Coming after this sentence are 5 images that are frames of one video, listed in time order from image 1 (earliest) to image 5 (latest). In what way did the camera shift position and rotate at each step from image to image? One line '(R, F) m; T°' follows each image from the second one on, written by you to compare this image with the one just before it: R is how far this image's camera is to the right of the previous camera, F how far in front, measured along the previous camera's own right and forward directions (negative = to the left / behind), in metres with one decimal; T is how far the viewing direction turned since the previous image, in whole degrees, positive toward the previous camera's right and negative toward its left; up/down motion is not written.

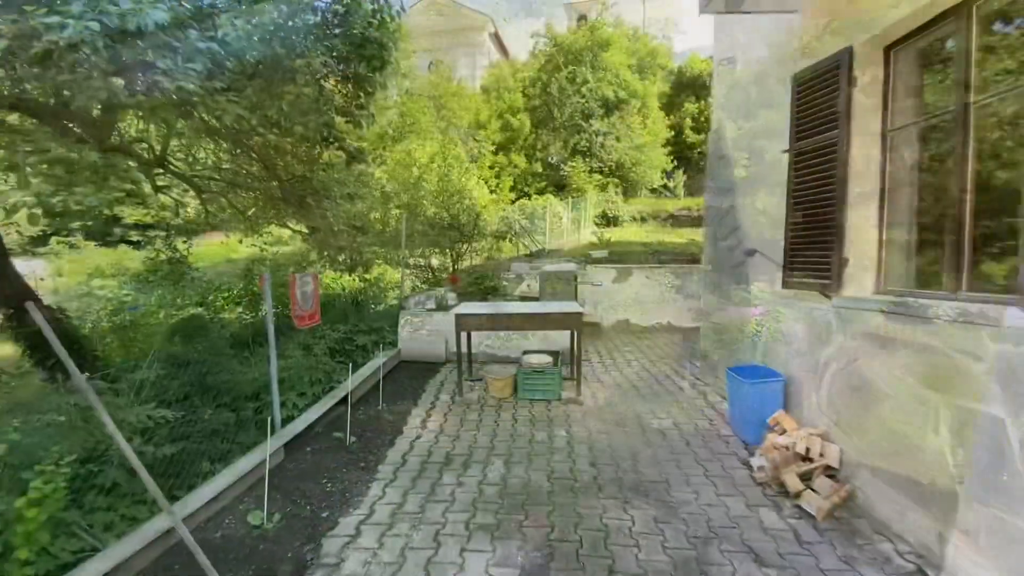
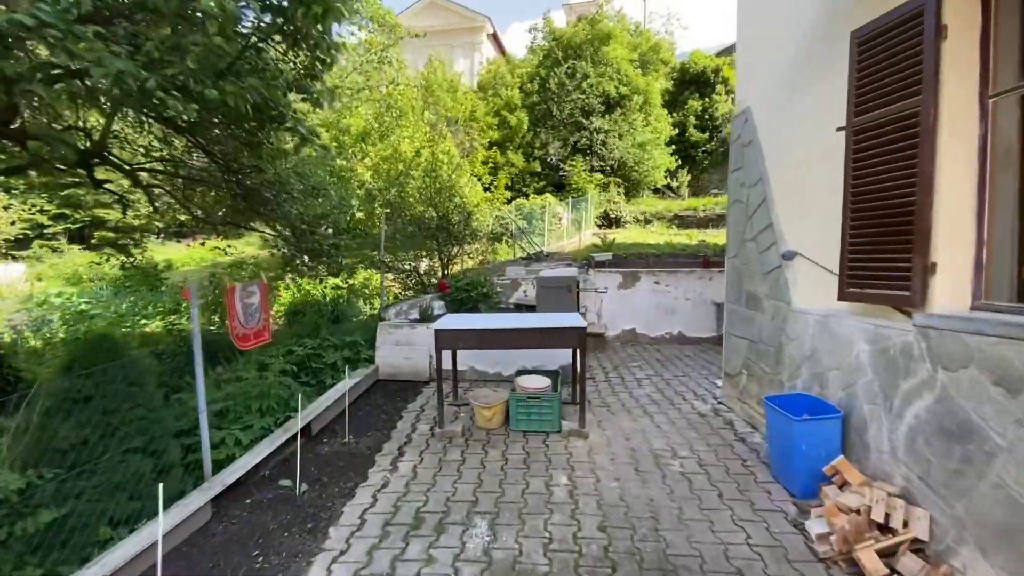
(+0.1, +0.9) m; 0°
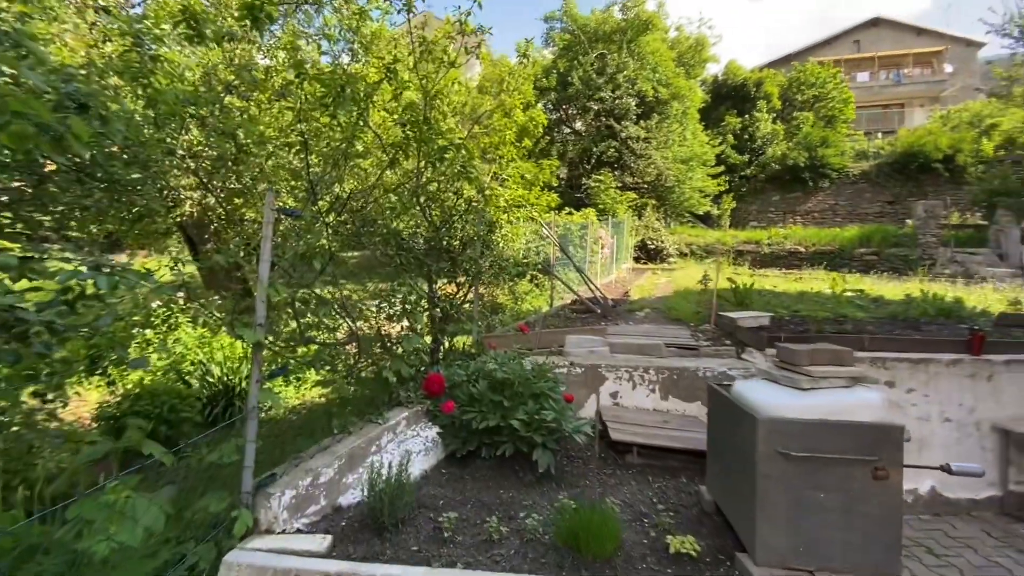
(-0.8, +4.3) m; +2°
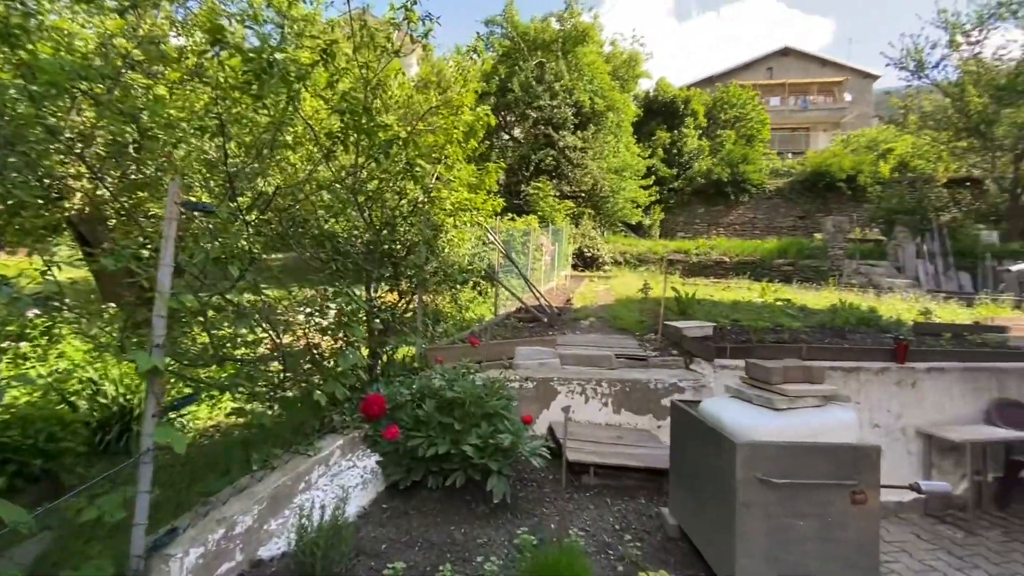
(-0.1, +0.2) m; +8°
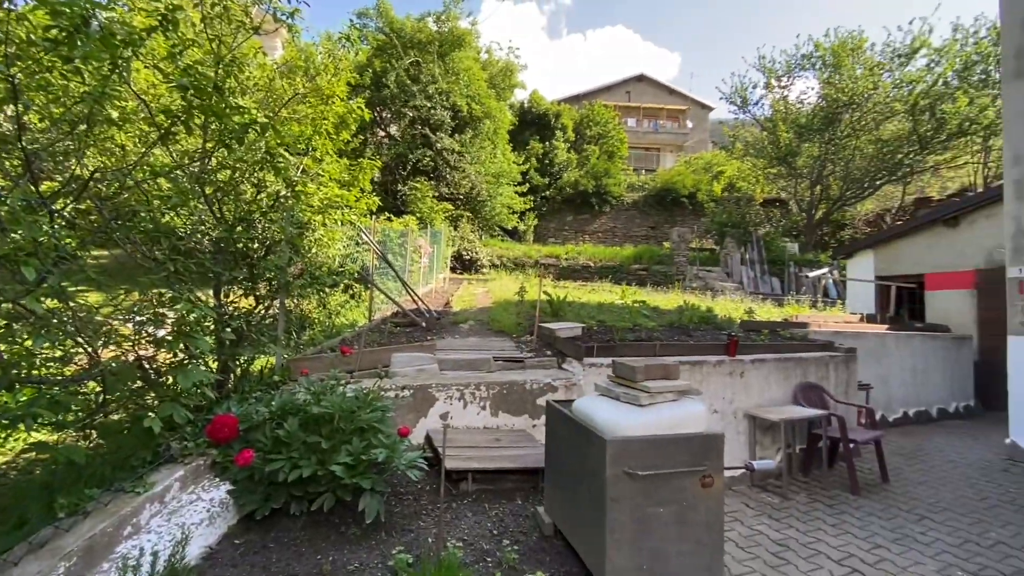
(0.0, +0.1) m; +15°
